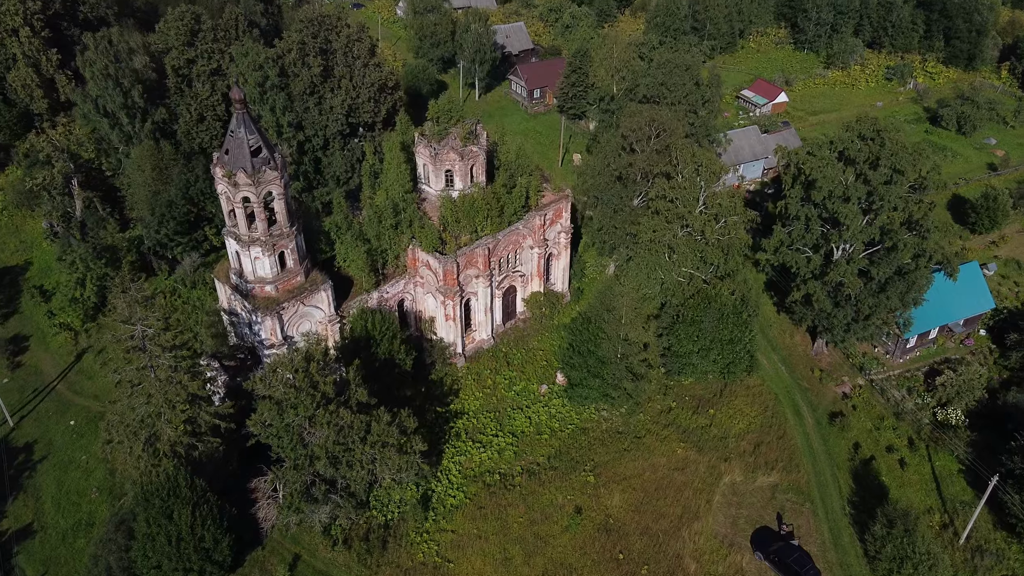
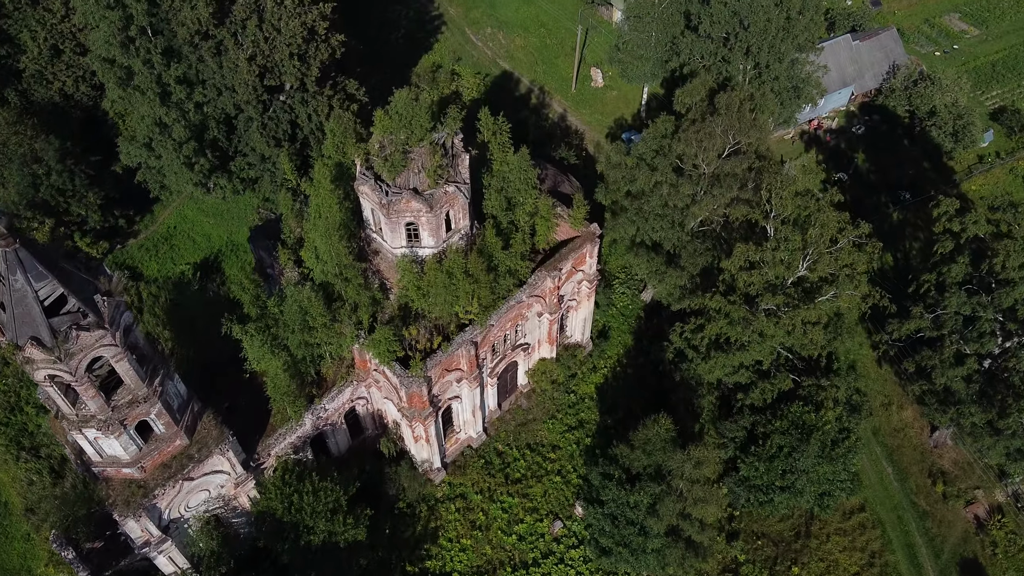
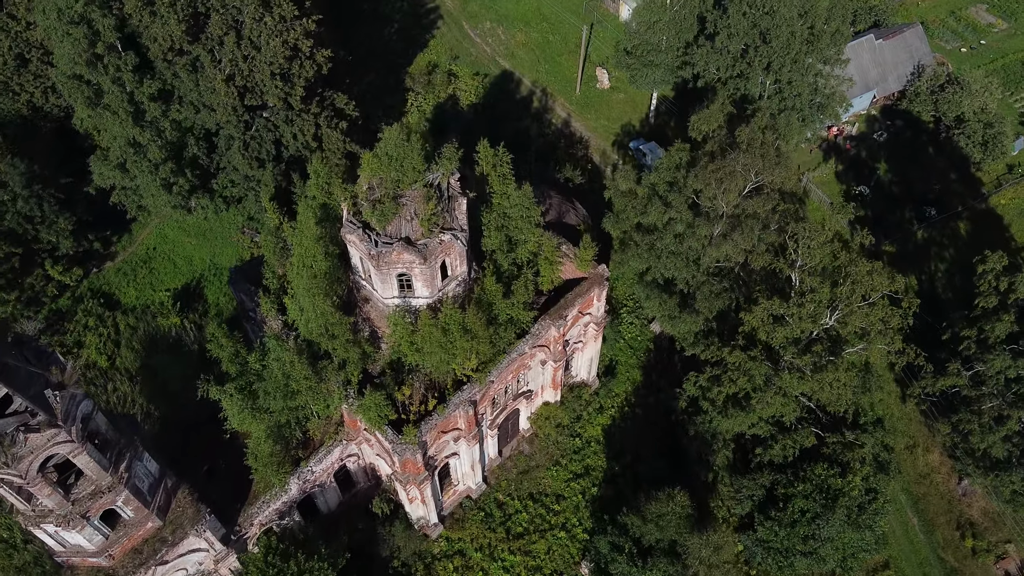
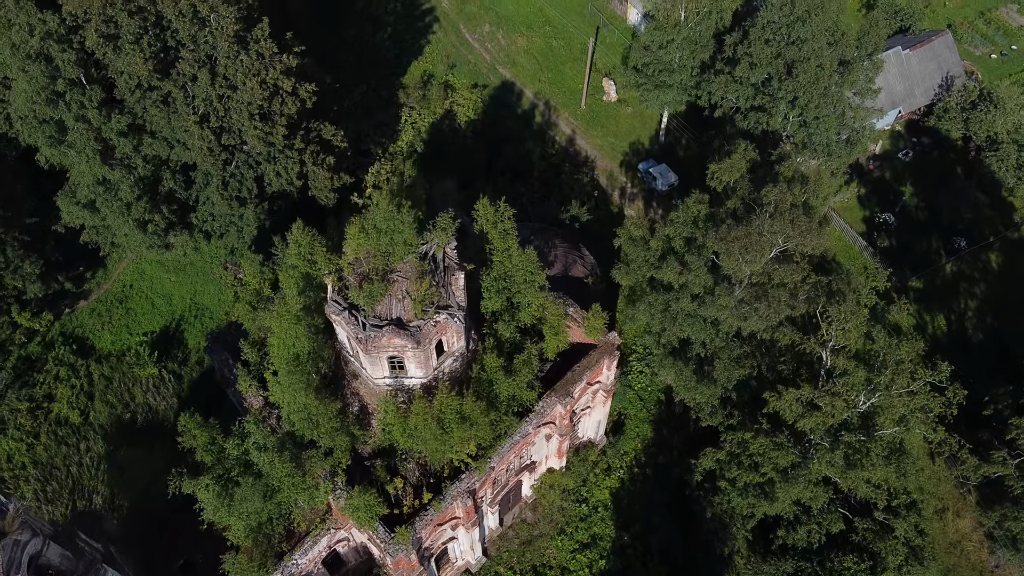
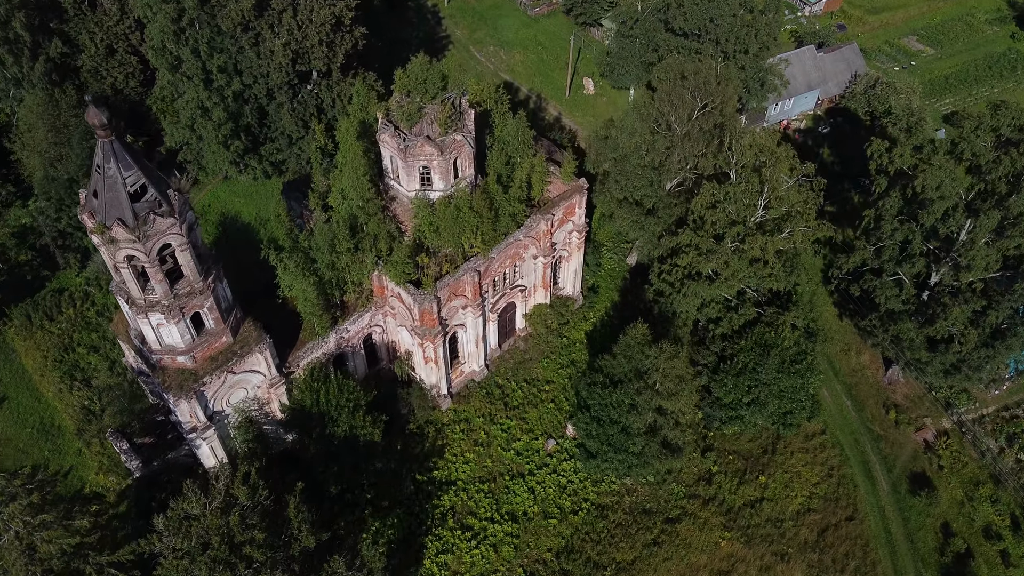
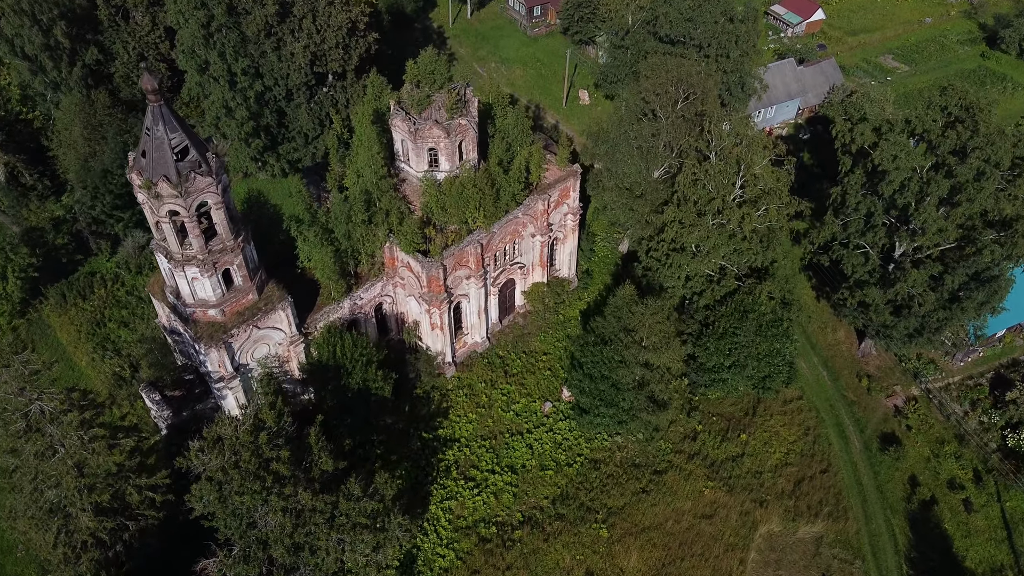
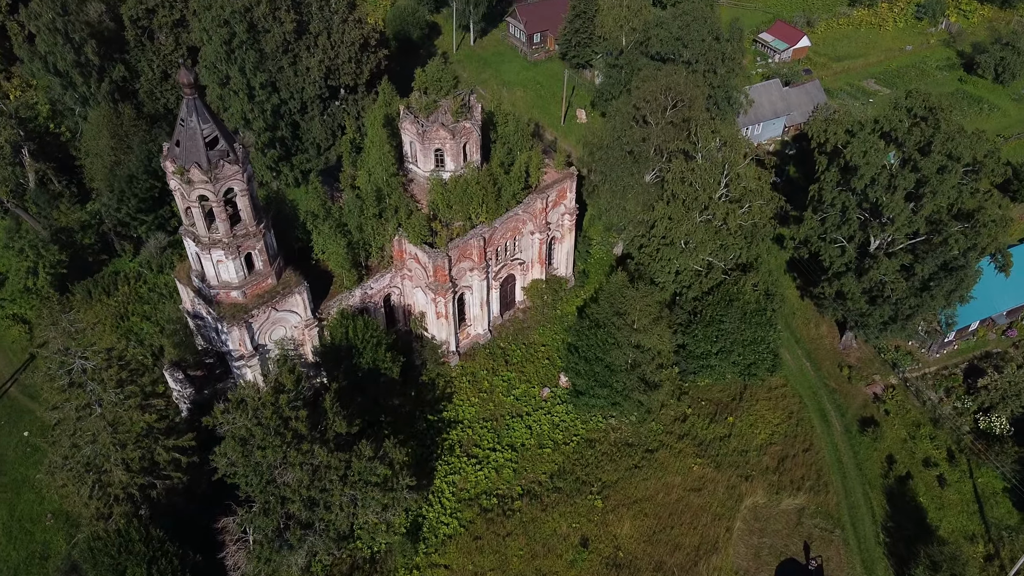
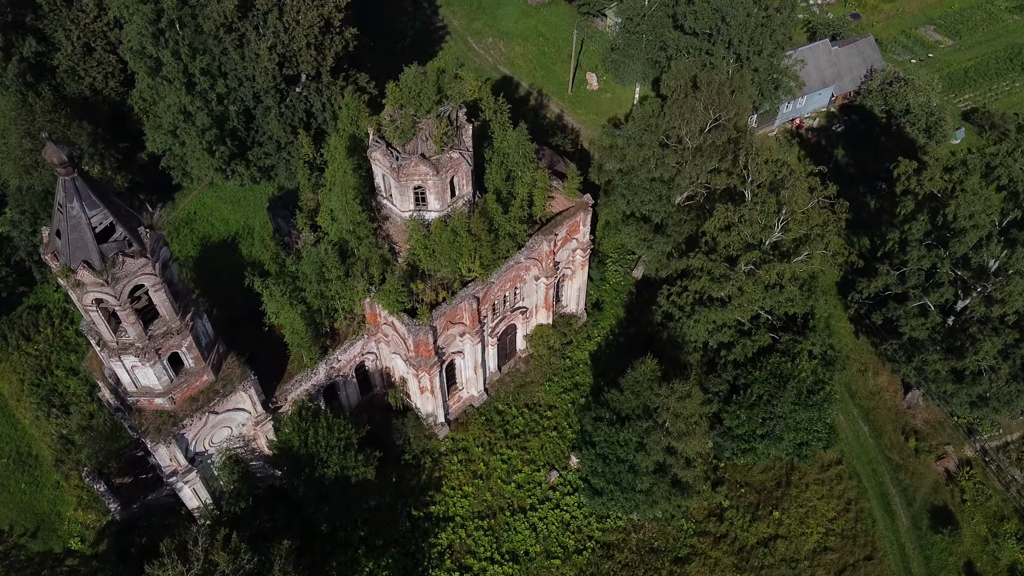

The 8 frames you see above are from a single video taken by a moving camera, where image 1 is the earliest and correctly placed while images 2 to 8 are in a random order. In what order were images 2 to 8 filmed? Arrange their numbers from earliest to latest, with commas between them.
7, 6, 5, 8, 2, 3, 4
